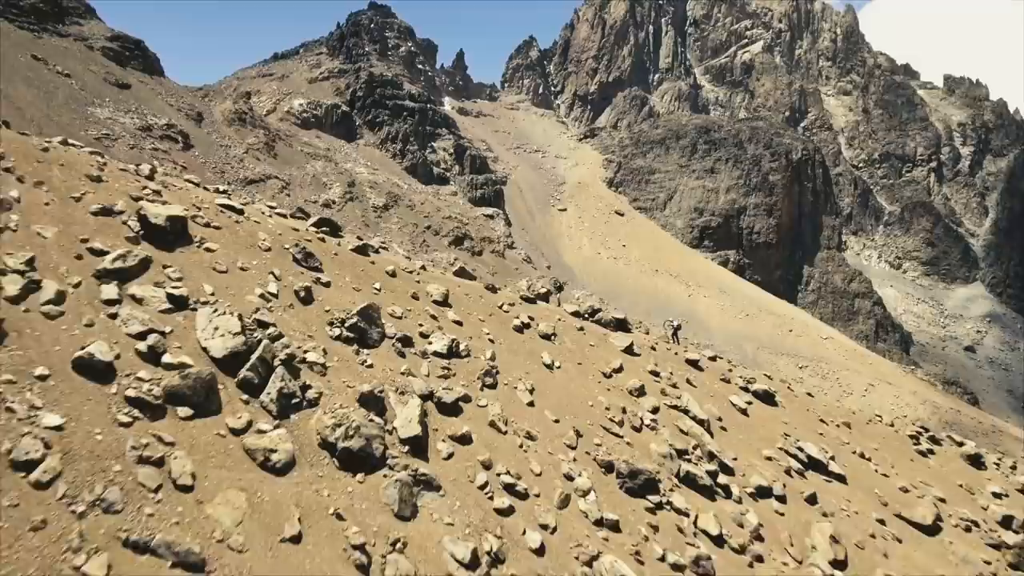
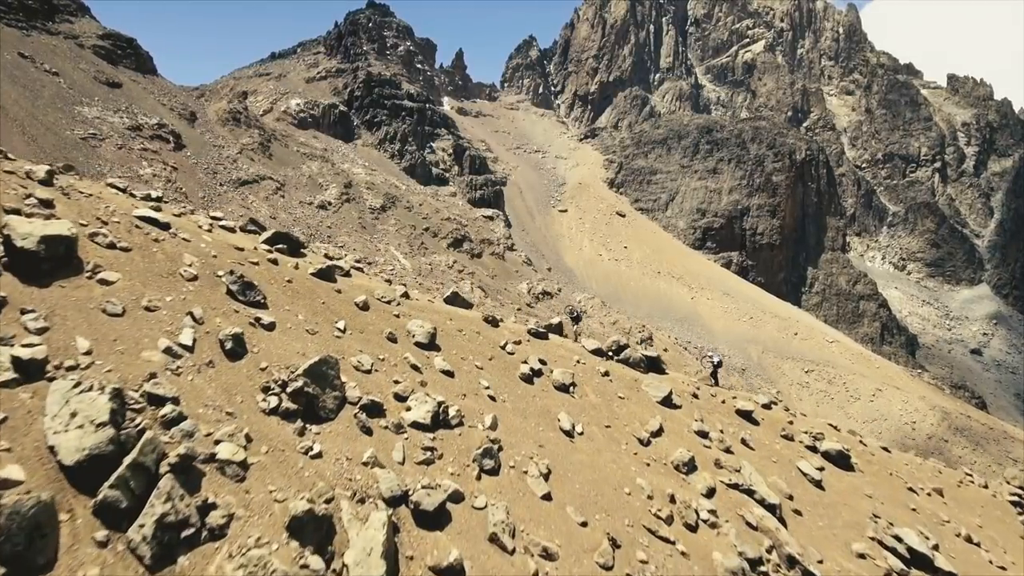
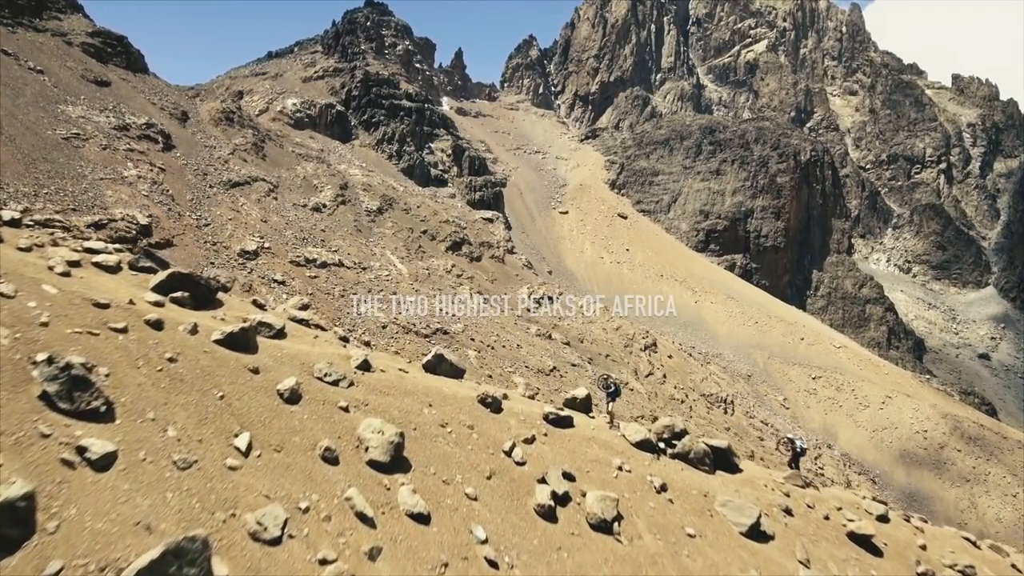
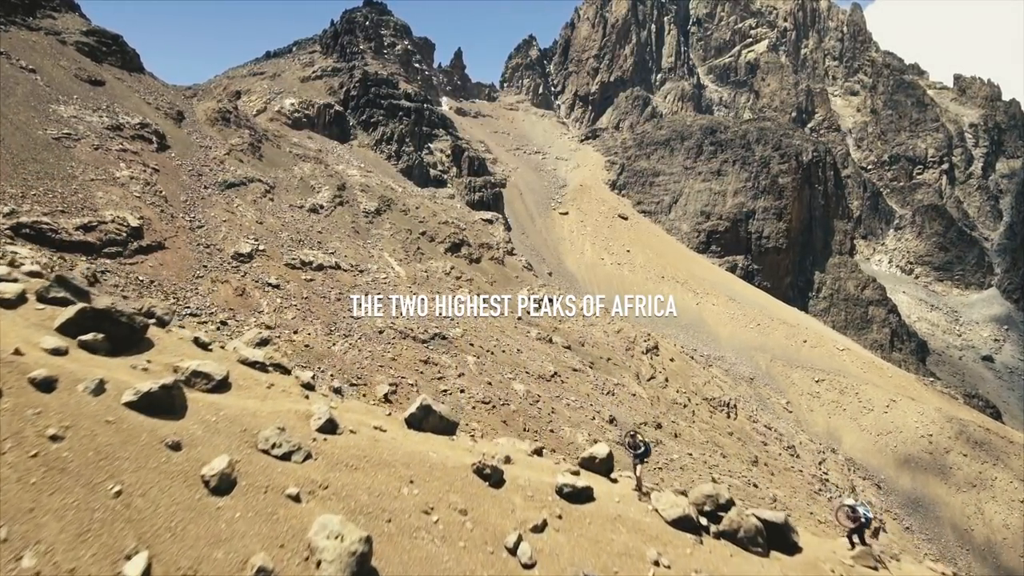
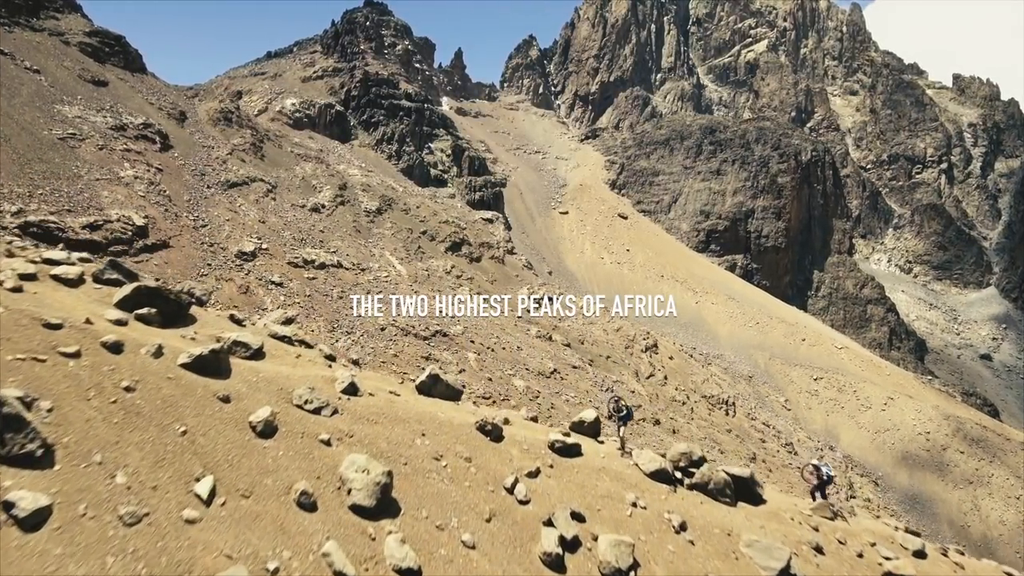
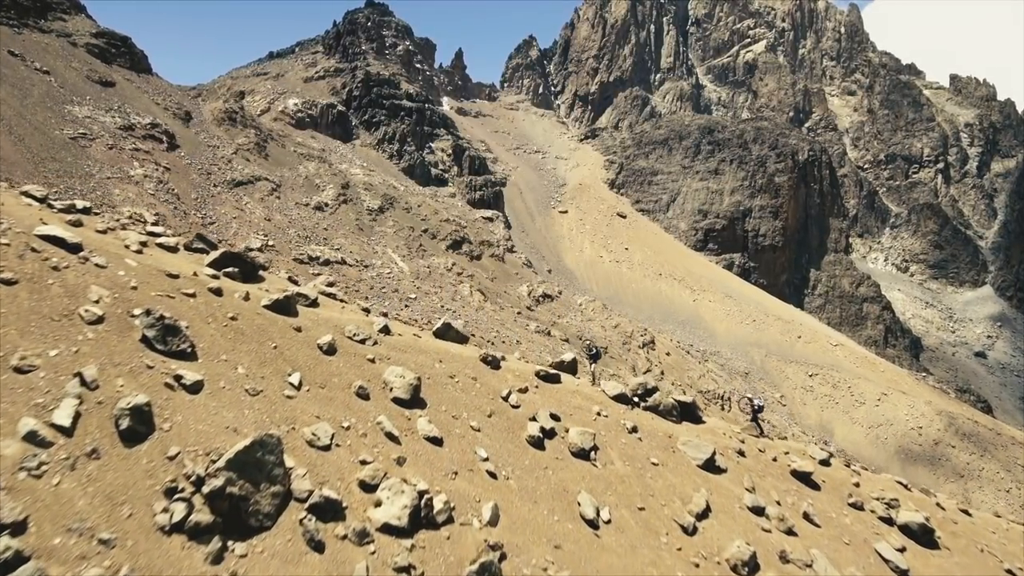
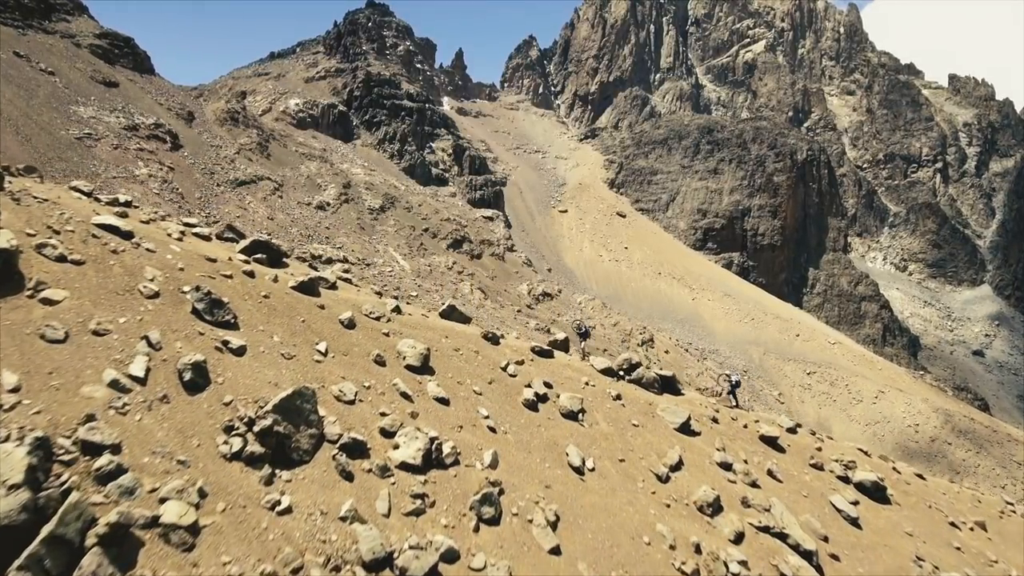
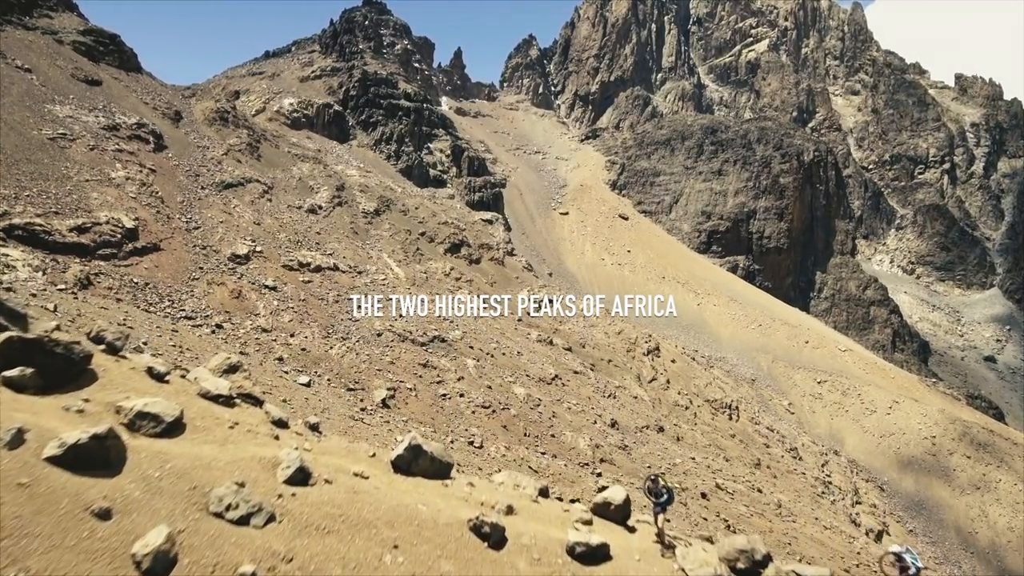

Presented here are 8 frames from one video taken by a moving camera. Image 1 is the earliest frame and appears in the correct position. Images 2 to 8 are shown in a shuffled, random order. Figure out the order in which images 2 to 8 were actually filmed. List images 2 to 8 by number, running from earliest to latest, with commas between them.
2, 7, 6, 3, 5, 4, 8
